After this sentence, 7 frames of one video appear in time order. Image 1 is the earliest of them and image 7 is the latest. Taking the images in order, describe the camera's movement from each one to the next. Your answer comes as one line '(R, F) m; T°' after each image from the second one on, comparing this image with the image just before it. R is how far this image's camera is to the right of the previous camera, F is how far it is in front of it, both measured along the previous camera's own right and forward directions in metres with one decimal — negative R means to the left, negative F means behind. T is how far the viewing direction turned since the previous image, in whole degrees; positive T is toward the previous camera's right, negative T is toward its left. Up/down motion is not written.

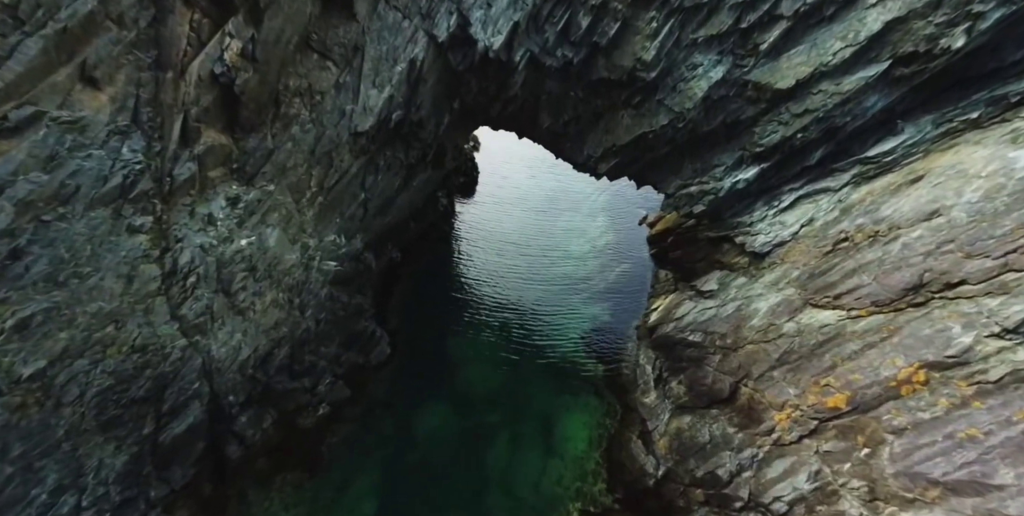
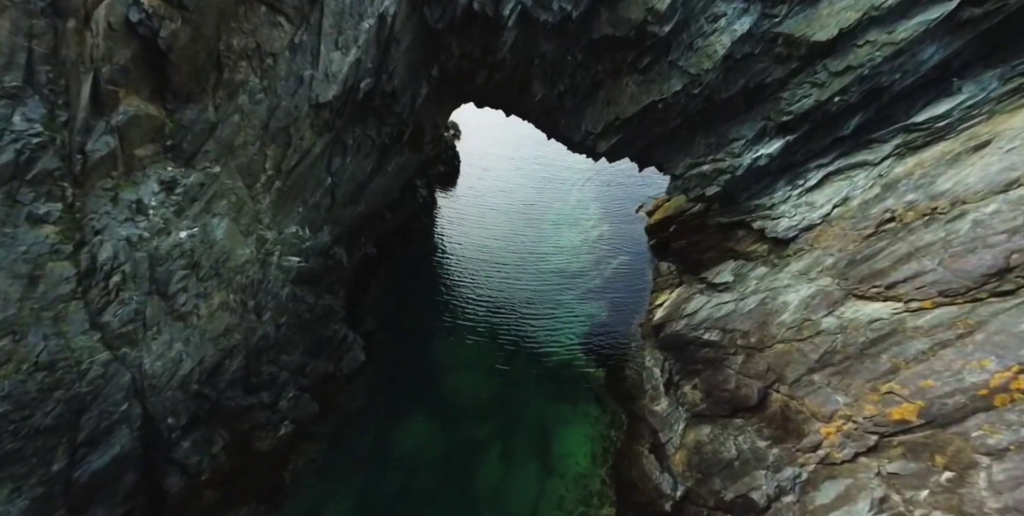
(-0.2, +2.5) m; +2°
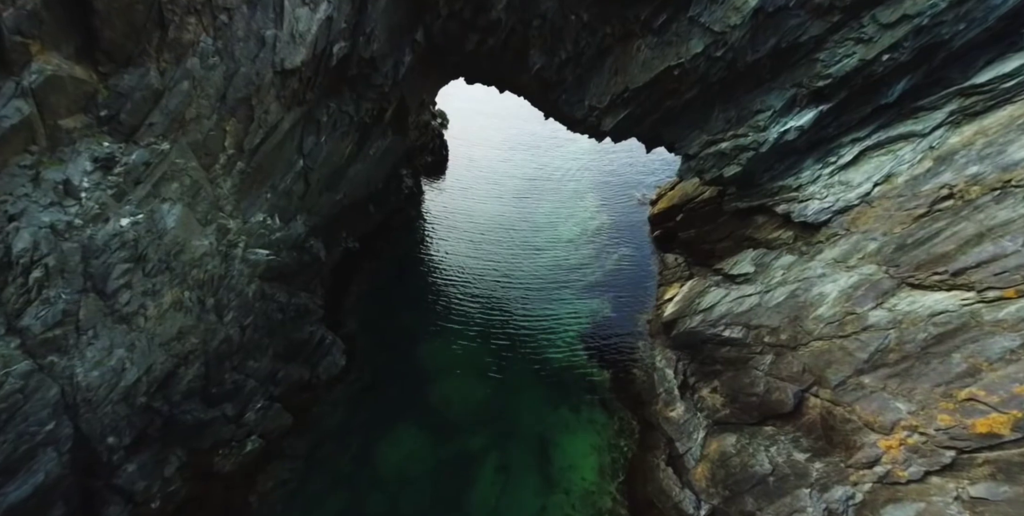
(-0.2, +2.0) m; +1°
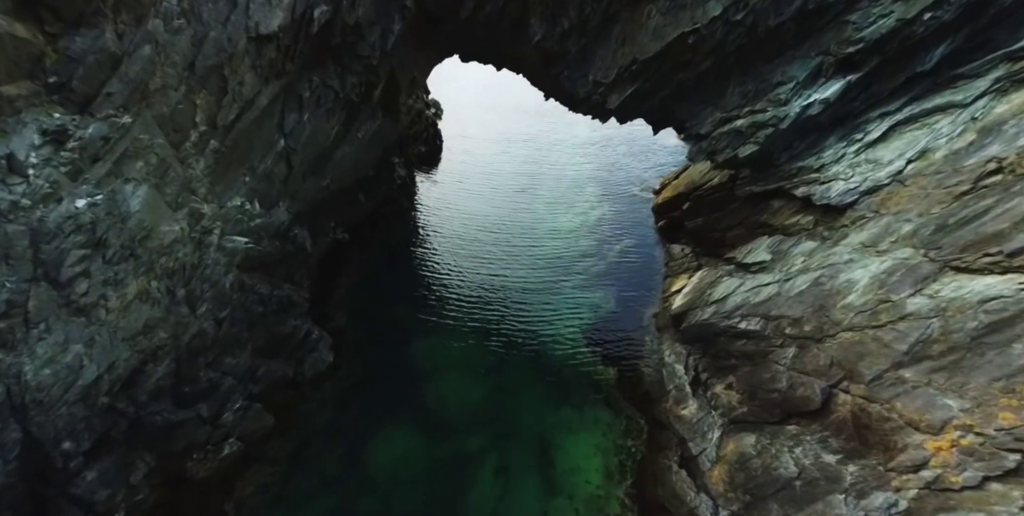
(-0.1, +1.2) m; +1°
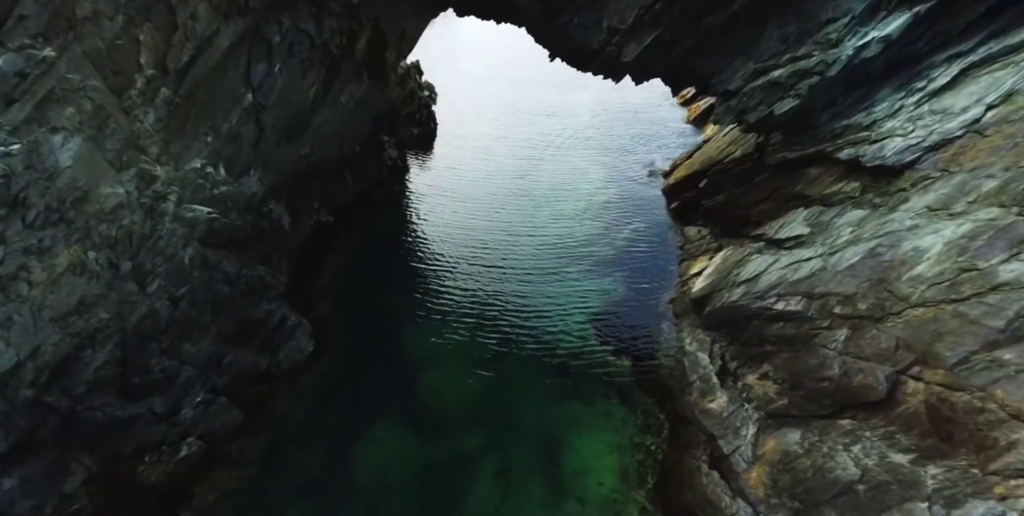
(-0.3, +1.9) m; +1°
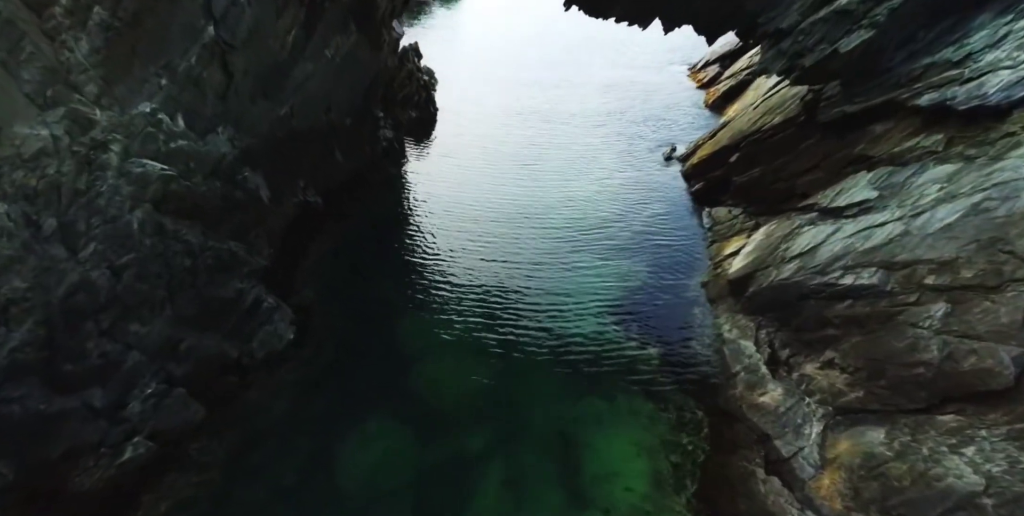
(-0.4, +2.2) m; 0°
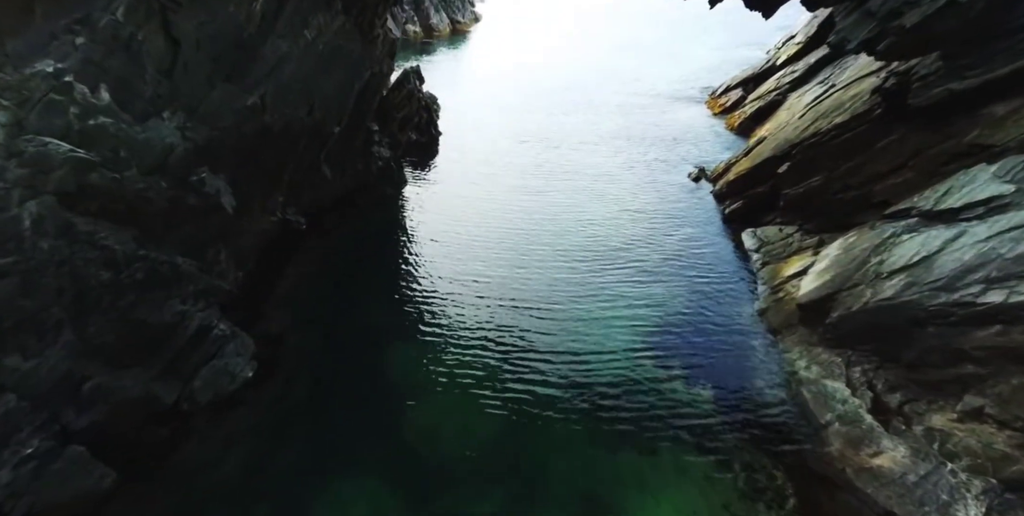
(-0.4, +2.9) m; 0°
